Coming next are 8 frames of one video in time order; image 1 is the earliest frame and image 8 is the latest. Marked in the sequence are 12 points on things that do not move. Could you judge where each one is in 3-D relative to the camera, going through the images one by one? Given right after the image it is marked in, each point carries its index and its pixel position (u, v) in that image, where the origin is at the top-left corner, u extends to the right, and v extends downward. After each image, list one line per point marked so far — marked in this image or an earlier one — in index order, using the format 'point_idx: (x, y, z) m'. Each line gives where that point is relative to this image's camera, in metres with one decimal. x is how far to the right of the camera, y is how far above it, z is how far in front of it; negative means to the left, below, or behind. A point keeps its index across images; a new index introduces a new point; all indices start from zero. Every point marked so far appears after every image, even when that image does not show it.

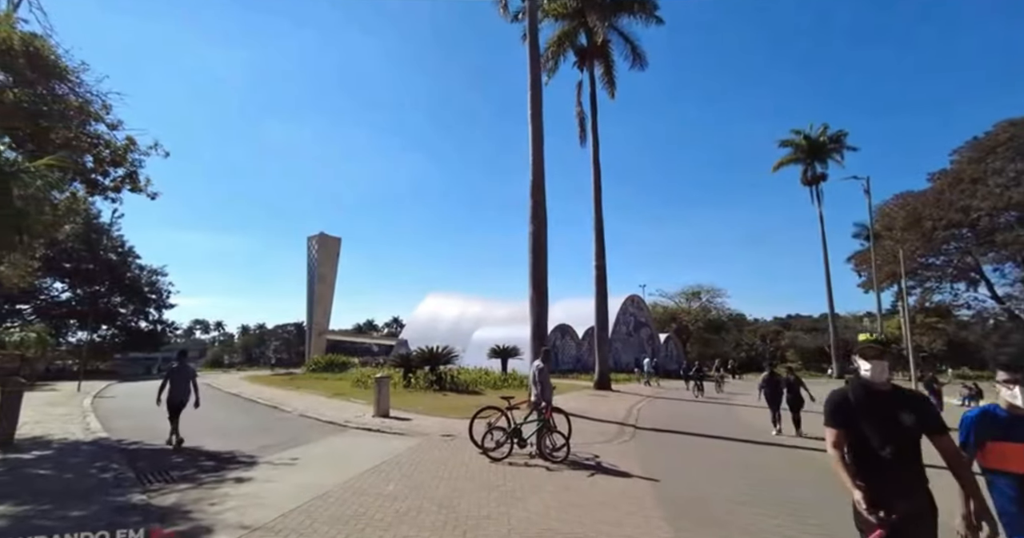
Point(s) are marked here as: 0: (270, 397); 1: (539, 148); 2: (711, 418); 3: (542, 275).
0: (-9.4, -5.0, +19.6) m
1: (+0.9, +4.0, +16.3) m
2: (+6.8, -5.1, +17.0) m
3: (+0.9, -0.2, +15.6) m
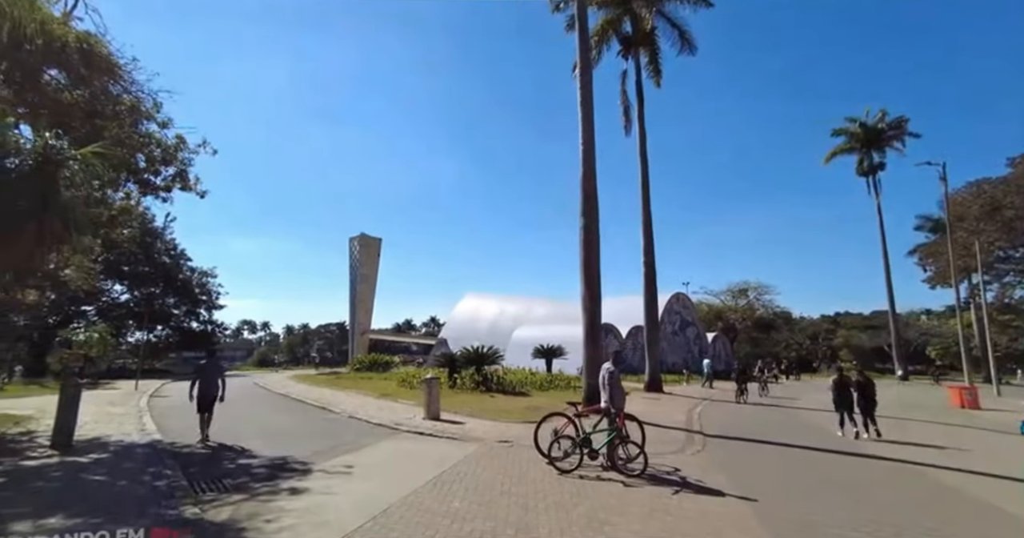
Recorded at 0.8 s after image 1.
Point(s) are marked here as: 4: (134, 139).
0: (-7.5, -4.9, +19.6) m
1: (+2.4, +4.1, +15.5) m
2: (+8.4, -4.9, +15.8) m
3: (+2.5, -0.1, +14.8) m
4: (-8.4, +2.9, +11.2) m
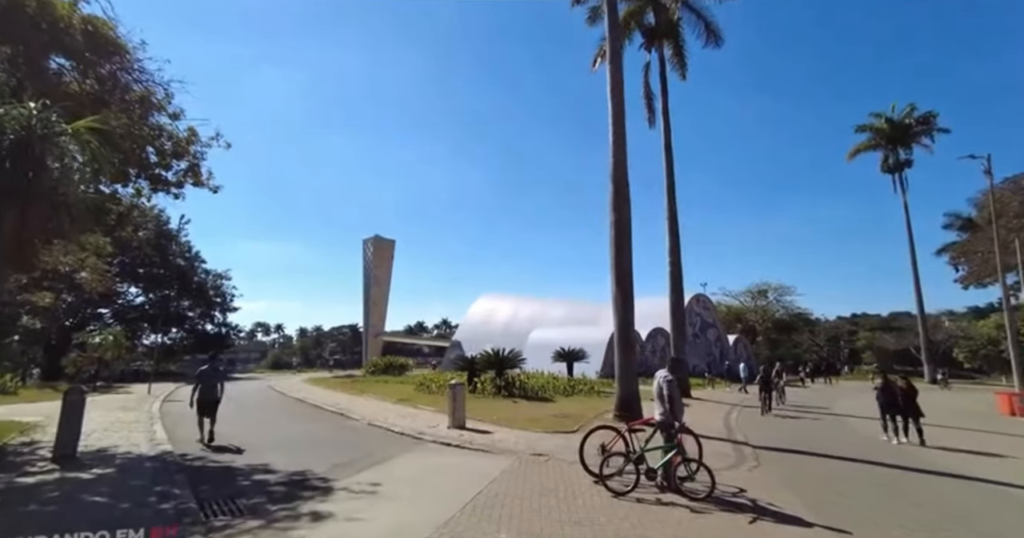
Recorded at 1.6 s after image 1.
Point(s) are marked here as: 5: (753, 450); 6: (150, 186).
0: (-6.7, -5.0, +18.9) m
1: (+3.2, +4.1, +14.7) m
2: (+9.2, -4.8, +14.8) m
3: (+3.2, 0.0, +14.0) m
4: (-7.7, +2.9, +10.6) m
5: (+4.8, -3.6, +10.1) m
6: (-8.8, +2.0, +12.2) m
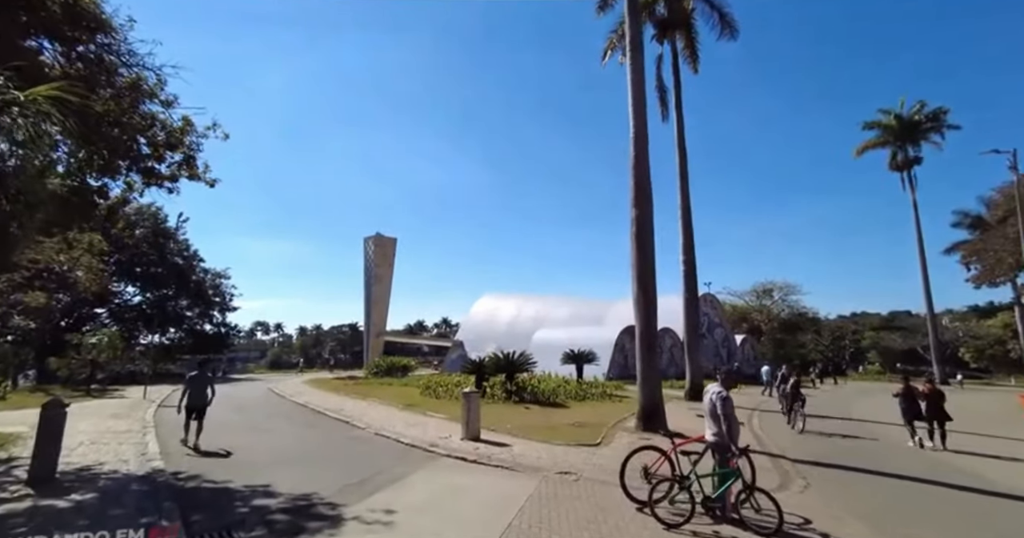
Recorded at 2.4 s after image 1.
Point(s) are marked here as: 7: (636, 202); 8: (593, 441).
0: (-6.3, -4.9, +18.1) m
1: (+3.6, +4.1, +13.9) m
2: (+9.6, -4.8, +14.0) m
3: (+3.6, 0.0, +13.2) m
4: (-7.3, +2.9, +9.8) m
5: (+5.2, -3.6, +9.3) m
6: (-8.4, +2.0, +11.4) m
7: (+3.3, +1.8, +13.5) m
8: (+1.8, -3.8, +11.1) m
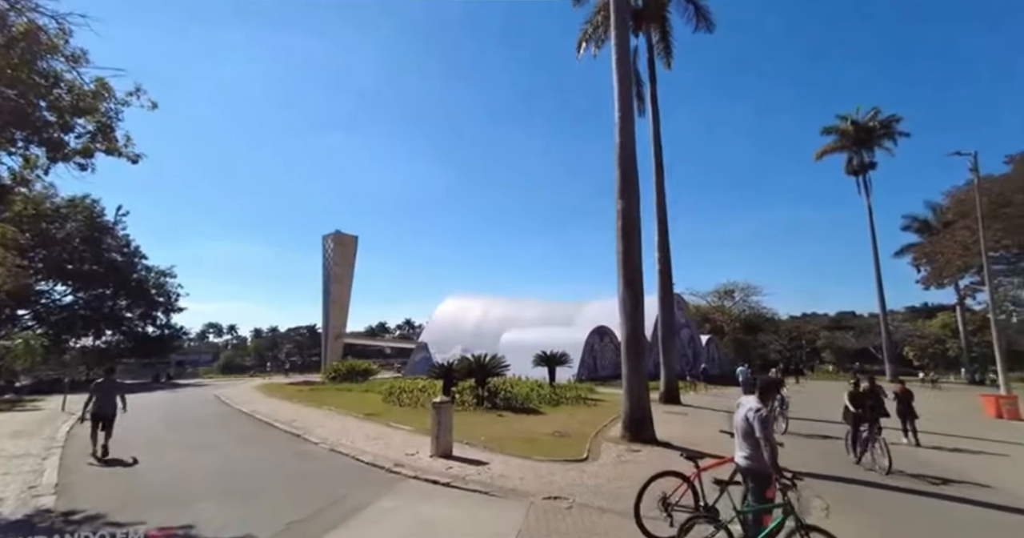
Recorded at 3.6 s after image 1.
0: (-7.2, -4.8, +16.4) m
1: (+3.0, +4.3, +12.9) m
2: (+8.9, -4.7, +13.4) m
3: (+3.0, +0.1, +12.2) m
4: (-7.6, +3.1, +8.0) m
5: (+4.9, -3.5, +8.4) m
6: (-8.9, +2.2, +9.6) m
7: (+2.7, +1.9, +12.4) m
8: (+1.3, -3.7, +9.9) m
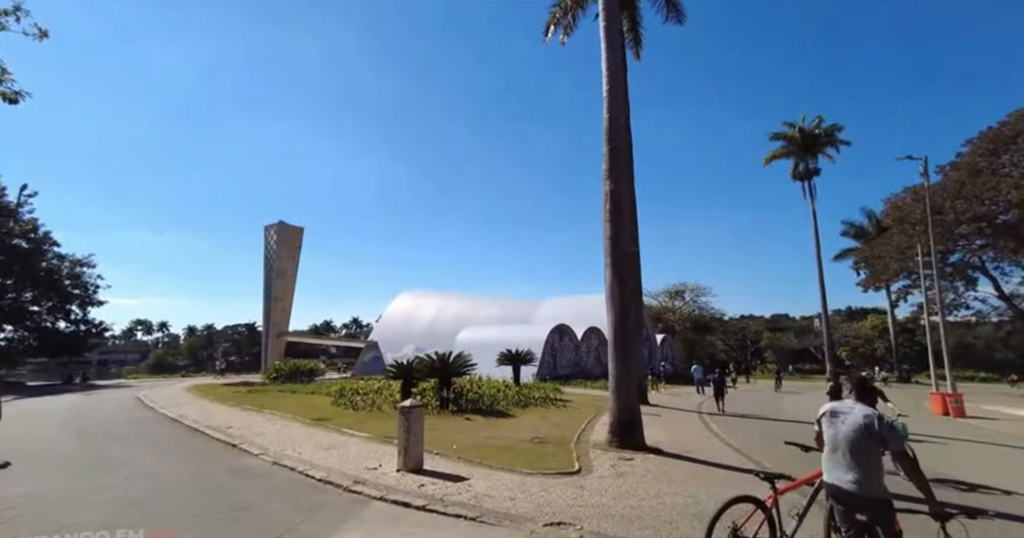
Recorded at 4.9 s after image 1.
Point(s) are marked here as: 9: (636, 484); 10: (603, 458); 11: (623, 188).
0: (-8.2, -4.4, +14.3) m
1: (+2.5, +4.5, +11.8) m
2: (+8.2, -4.6, +12.9) m
3: (+2.5, +0.3, +11.1) m
4: (-7.6, +3.5, +5.9) m
5: (+4.7, -3.3, +7.6) m
6: (-9.0, +2.6, +7.4) m
7: (+2.2, +2.2, +11.3) m
8: (+1.0, -3.4, +8.7) m
9: (+1.8, -3.2, +7.5) m
10: (+1.7, -3.5, +9.3) m
11: (+2.5, +1.8, +11.3) m
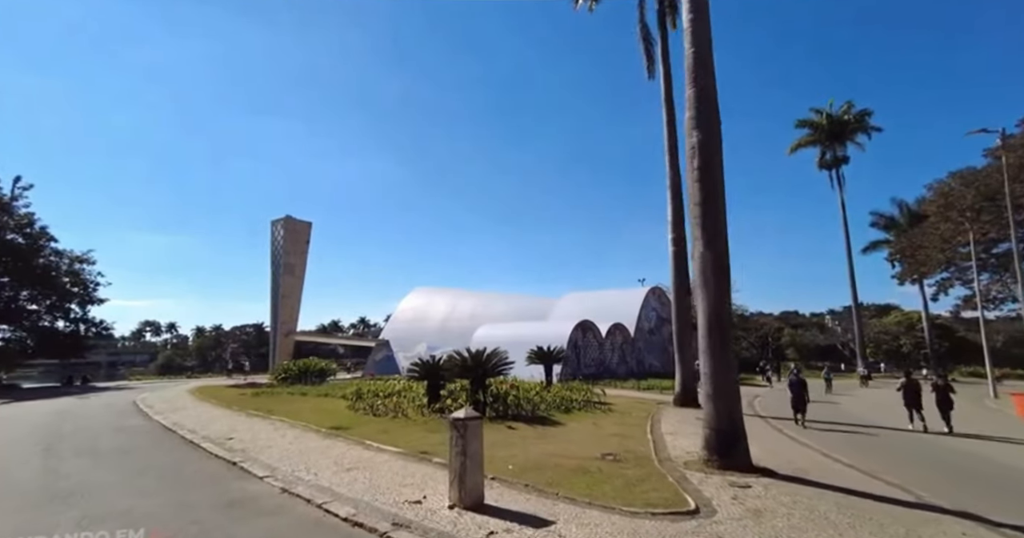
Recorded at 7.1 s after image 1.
0: (-7.0, -4.0, +12.2) m
1: (+3.6, +5.0, +9.6) m
2: (+9.3, -4.1, +10.6) m
3: (+3.6, +0.8, +8.9) m
4: (-6.6, +3.9, +3.8) m
5: (+5.8, -2.9, +5.3) m
6: (-7.9, +3.0, +5.3) m
7: (+3.3, +2.6, +9.1) m
8: (+2.1, -2.9, +6.5) m
9: (+3.0, -2.8, +5.3) m
10: (+2.8, -3.1, +7.1) m
11: (+3.6, +2.2, +9.0) m
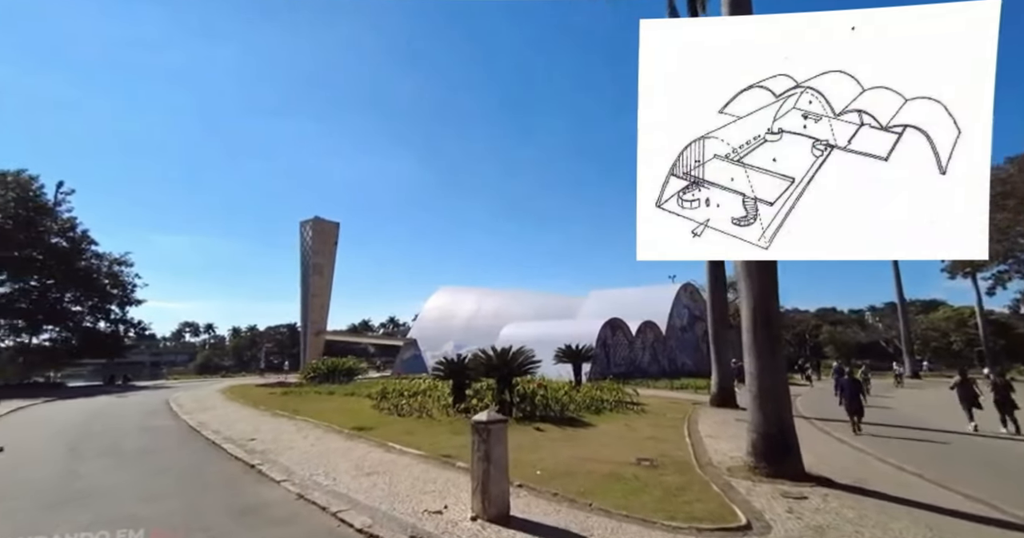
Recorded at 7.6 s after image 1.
0: (-6.3, -3.9, +12.0) m
1: (+4.0, +5.1, +8.8) m
2: (+9.9, -3.8, +9.6) m
3: (+4.1, +1.0, +8.1) m
4: (-6.5, +3.9, +3.6) m
5: (+6.1, -2.7, +4.5) m
6: (-7.7, +3.0, +5.1) m
7: (+3.7, +2.8, +8.4) m
8: (+2.5, -2.8, +5.9) m
9: (+3.2, -2.6, +4.6) m
10: (+3.2, -2.9, +6.4) m
11: (+4.0, +2.4, +8.3) m
